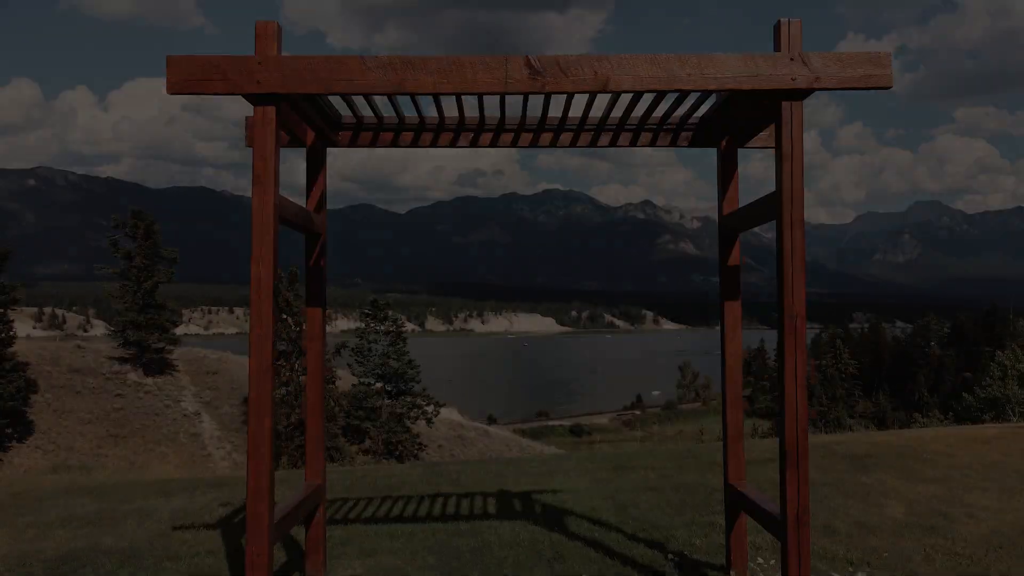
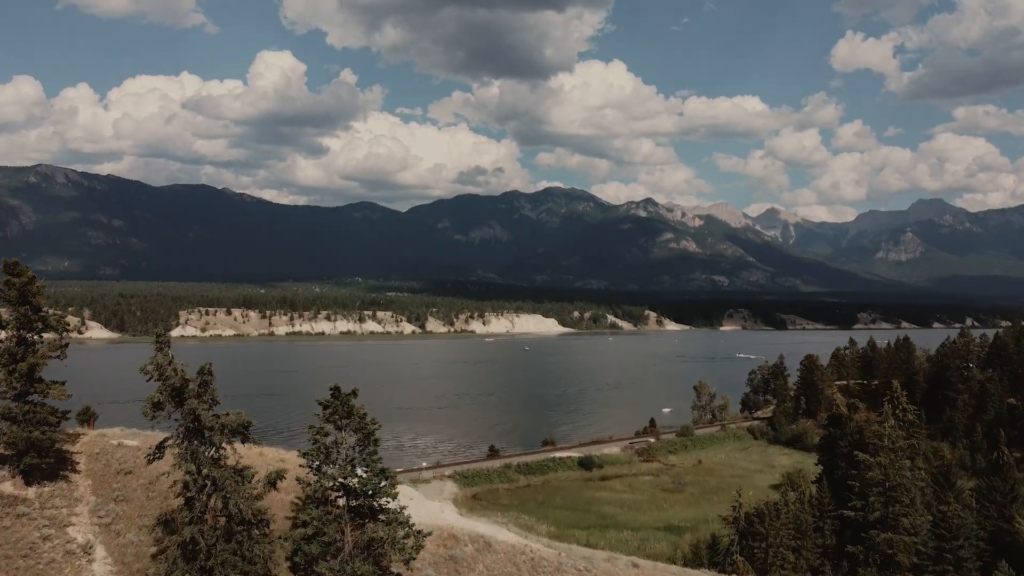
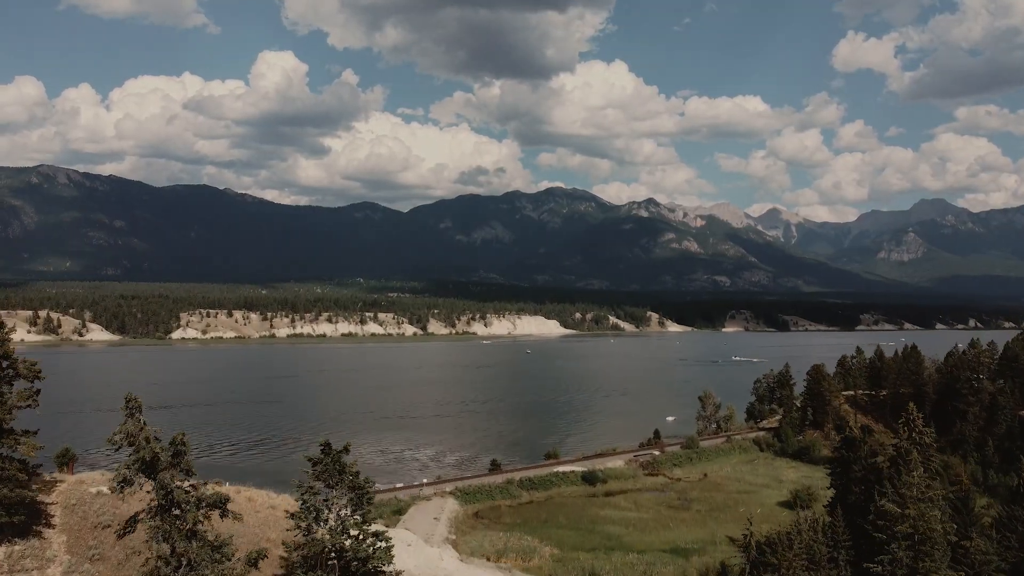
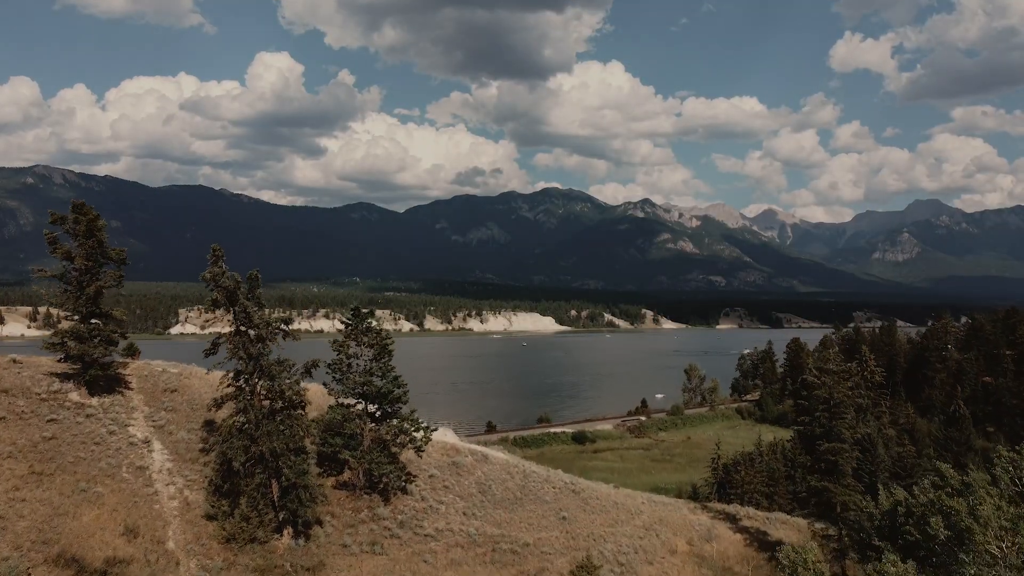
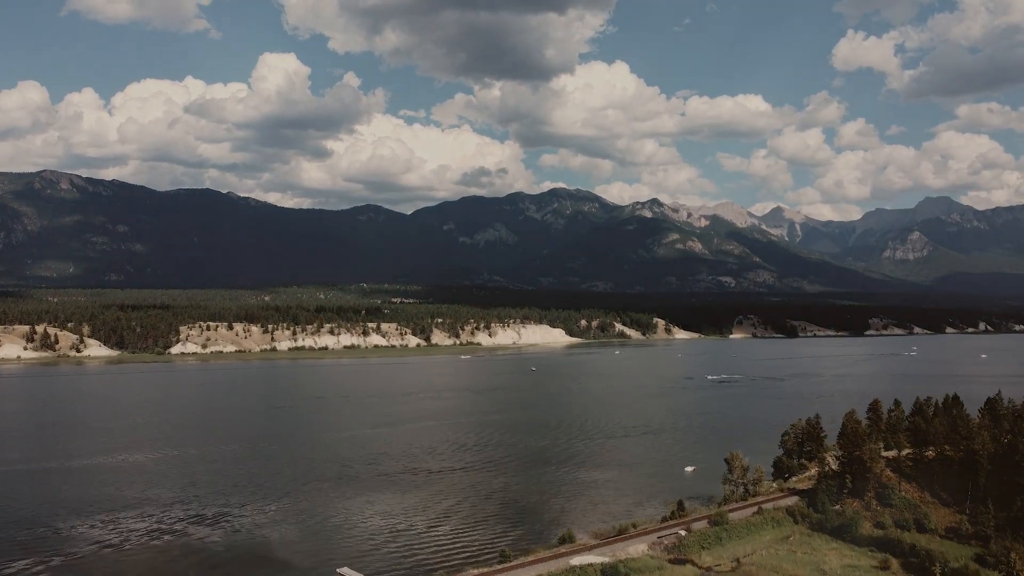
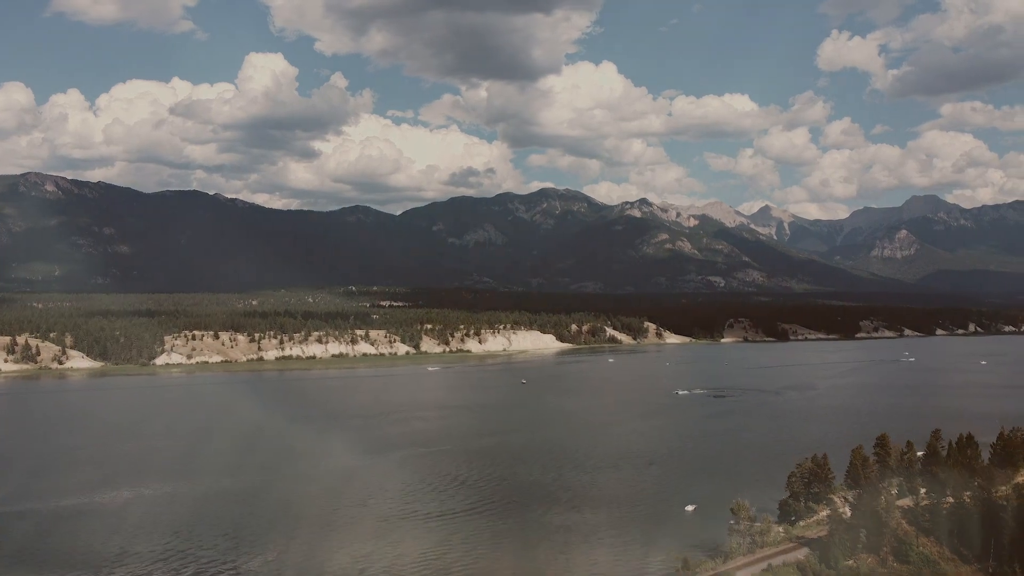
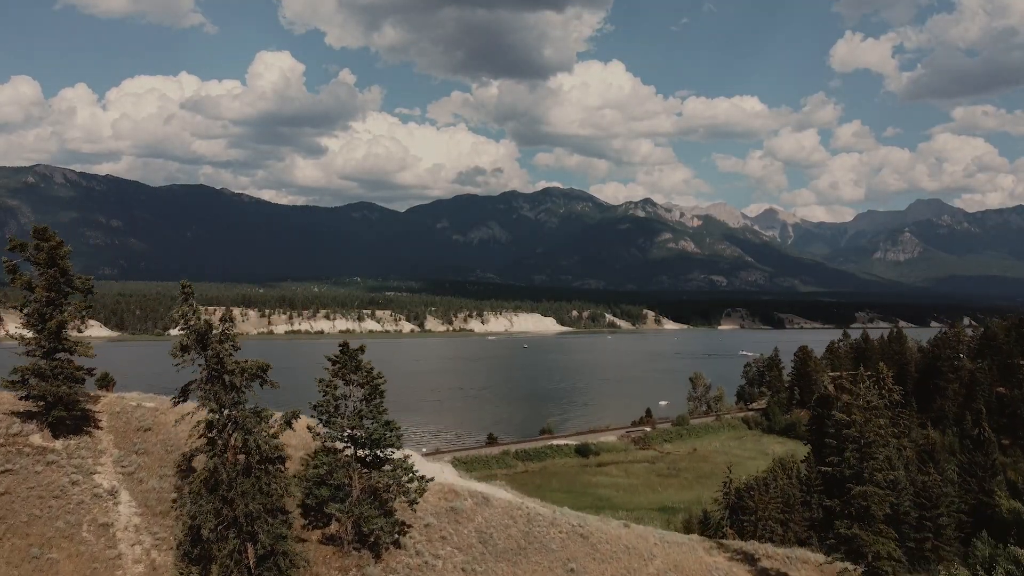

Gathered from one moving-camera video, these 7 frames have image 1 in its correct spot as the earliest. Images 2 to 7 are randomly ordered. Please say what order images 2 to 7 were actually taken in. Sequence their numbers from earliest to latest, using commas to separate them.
4, 7, 2, 3, 5, 6
